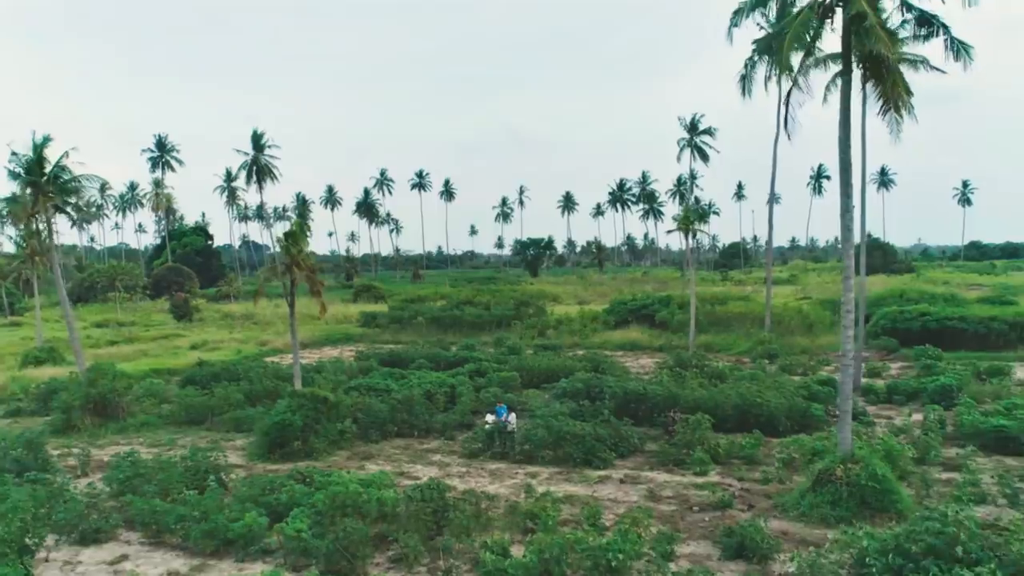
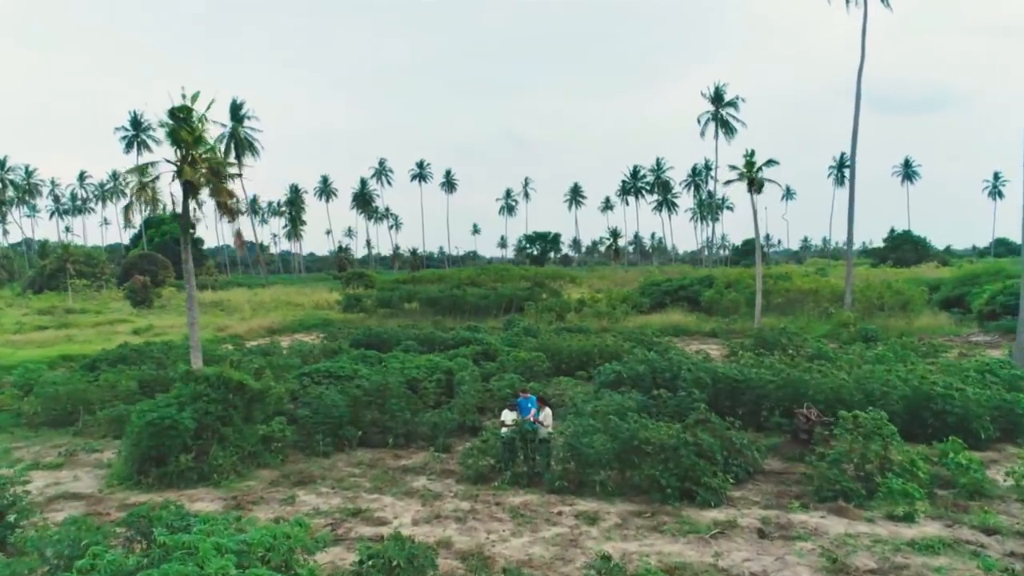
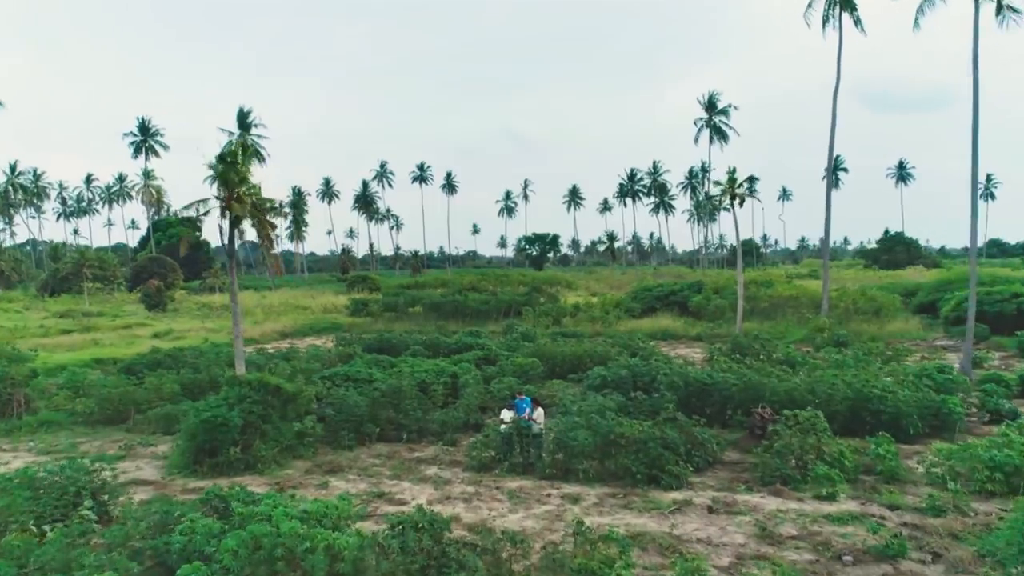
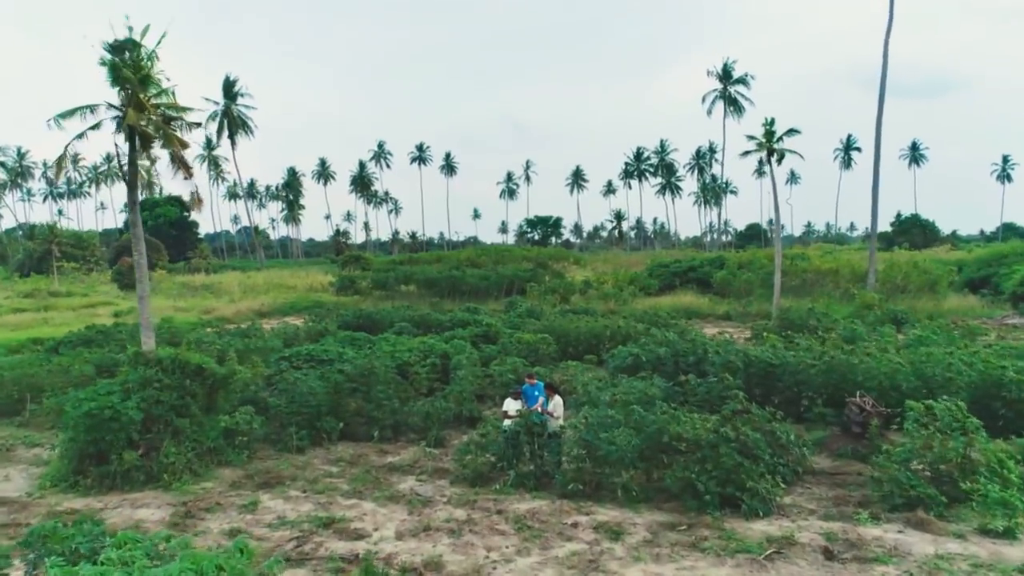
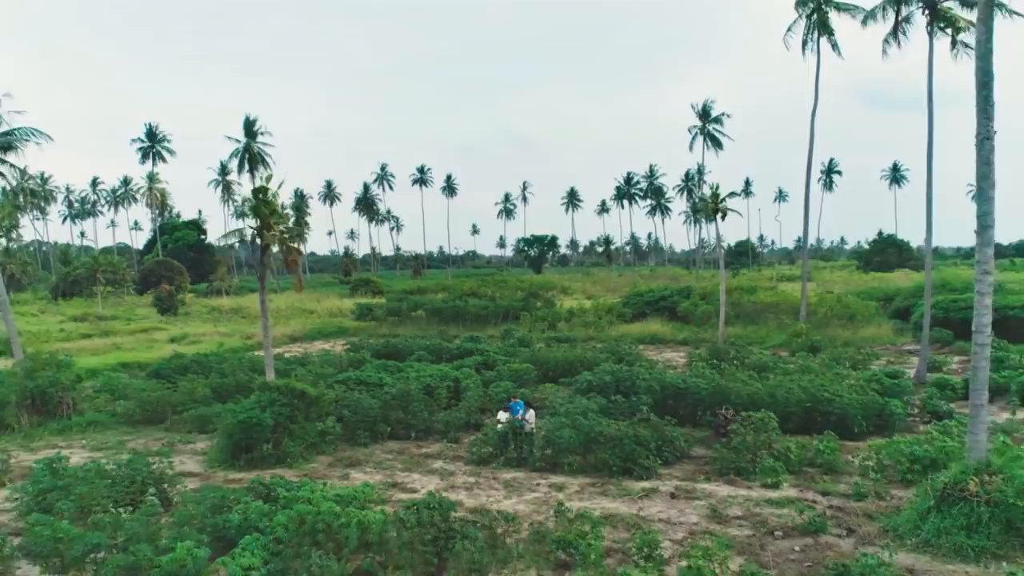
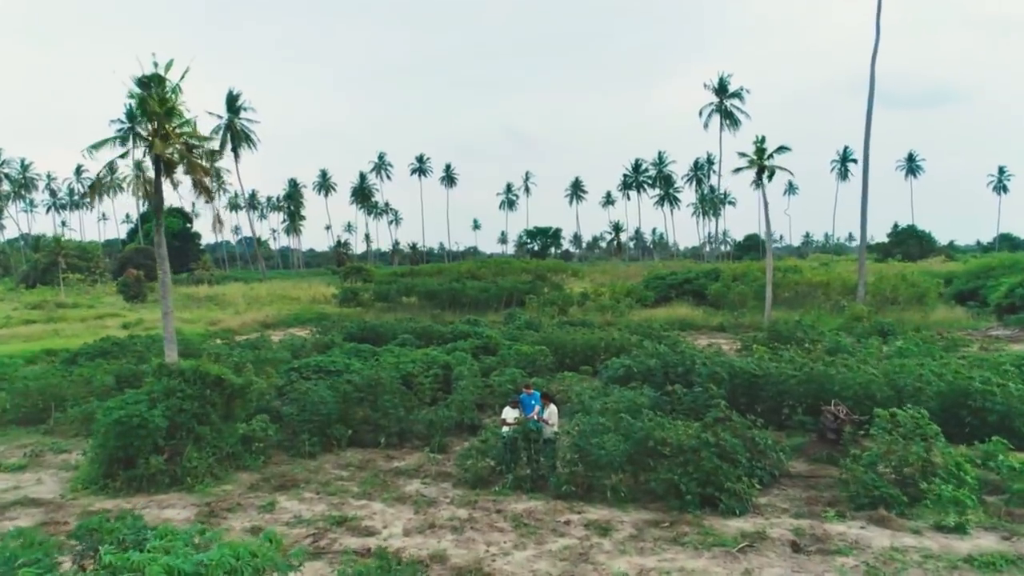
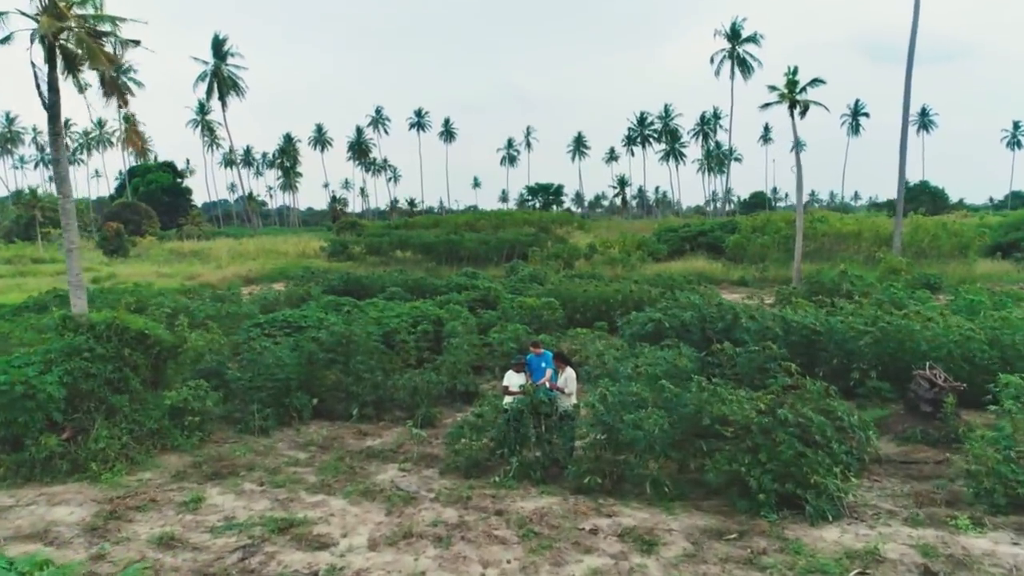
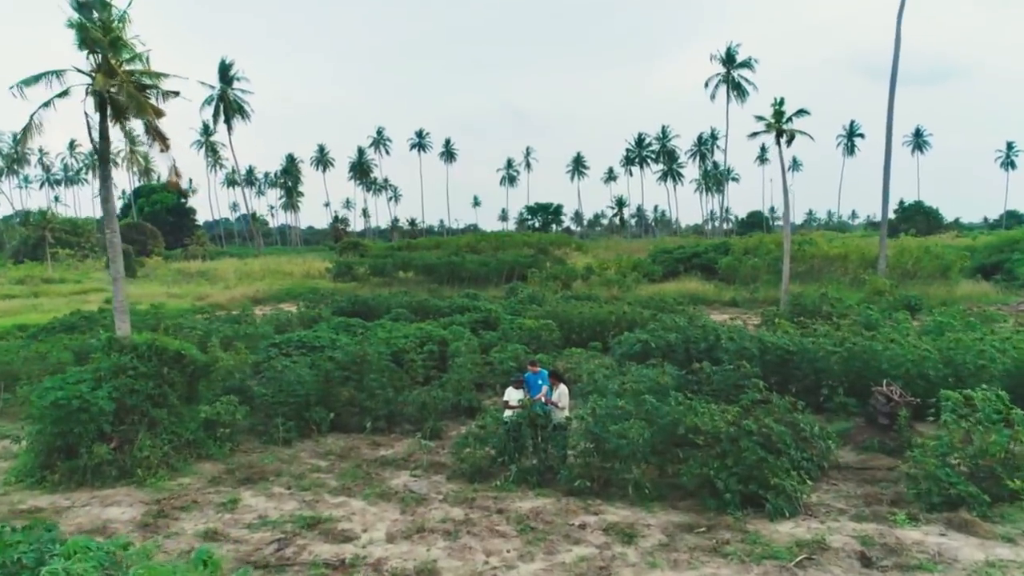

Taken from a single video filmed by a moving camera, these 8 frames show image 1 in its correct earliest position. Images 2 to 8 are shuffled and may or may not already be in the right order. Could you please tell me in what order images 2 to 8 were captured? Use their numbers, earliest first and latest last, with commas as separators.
5, 3, 2, 6, 4, 8, 7
